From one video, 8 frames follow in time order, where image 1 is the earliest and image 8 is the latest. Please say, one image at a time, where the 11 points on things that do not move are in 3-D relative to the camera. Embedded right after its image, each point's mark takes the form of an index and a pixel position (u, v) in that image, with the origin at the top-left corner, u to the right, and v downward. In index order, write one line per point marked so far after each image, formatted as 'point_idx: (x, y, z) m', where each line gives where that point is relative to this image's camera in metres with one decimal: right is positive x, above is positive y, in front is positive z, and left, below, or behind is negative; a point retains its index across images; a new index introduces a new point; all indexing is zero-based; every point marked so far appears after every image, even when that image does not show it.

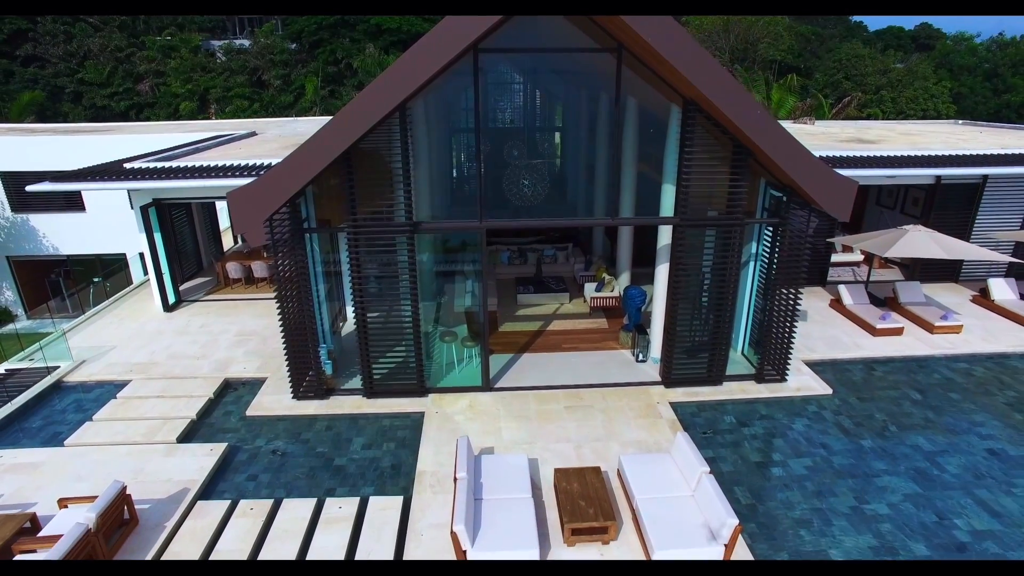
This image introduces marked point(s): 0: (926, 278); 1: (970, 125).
0: (+9.0, +0.2, +15.3) m
1: (+13.0, +4.6, +20.0) m
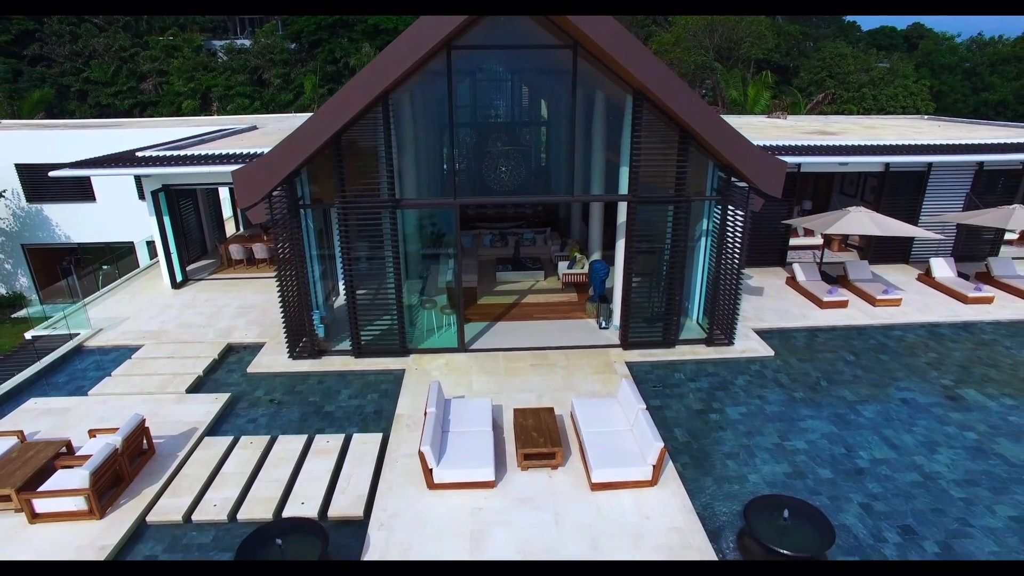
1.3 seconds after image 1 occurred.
0: (+8.6, +0.7, +16.5) m
1: (+12.6, +5.1, +21.2) m
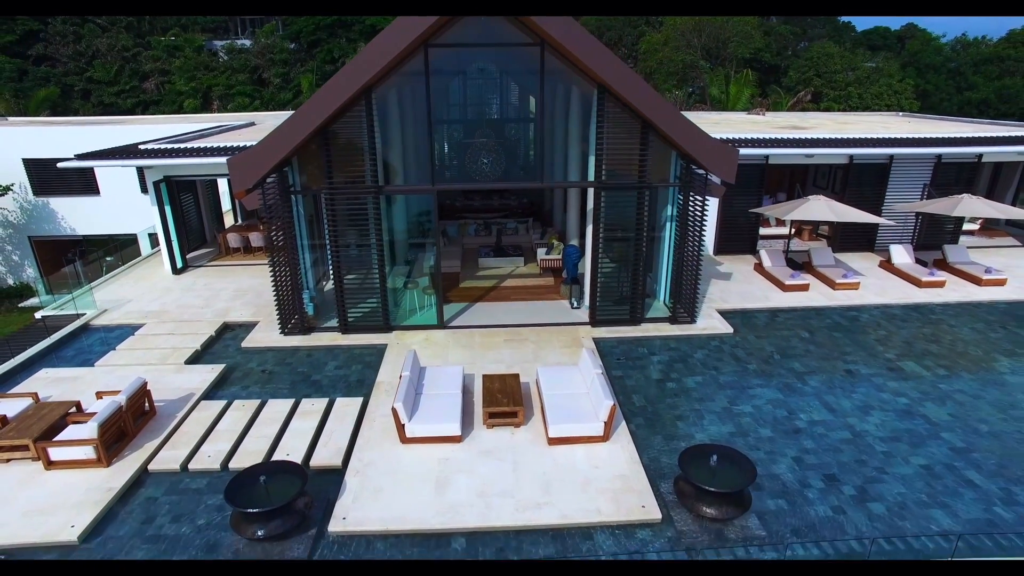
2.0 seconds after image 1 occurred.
0: (+8.2, +1.0, +17.3) m
1: (+12.2, +5.4, +22.0) m
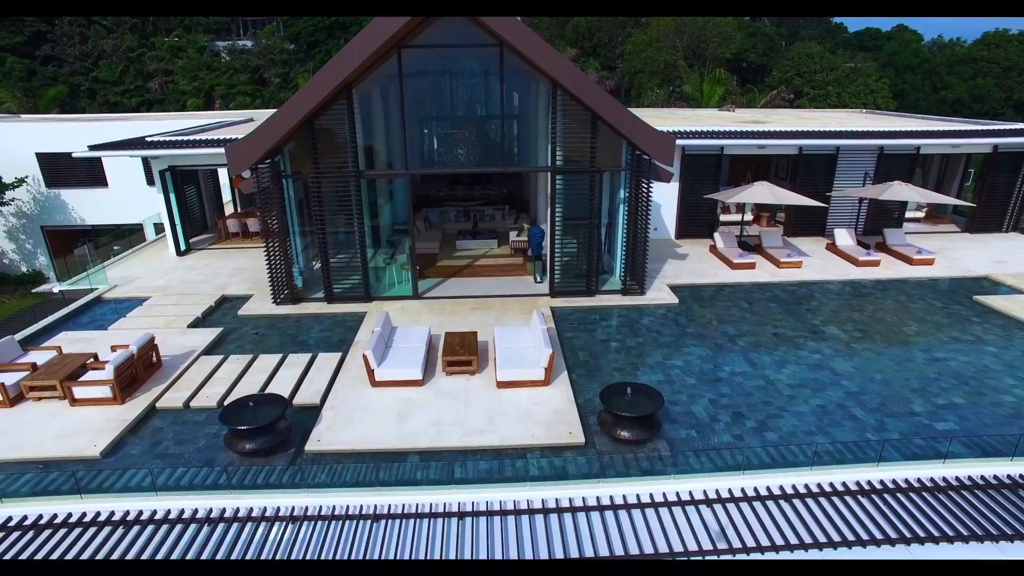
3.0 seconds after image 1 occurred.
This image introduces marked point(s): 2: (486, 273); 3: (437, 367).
0: (+7.6, +1.5, +18.8) m
1: (+11.6, +5.9, +23.4) m
2: (-0.6, +0.3, +15.4) m
3: (-1.1, -1.2, +10.5) m
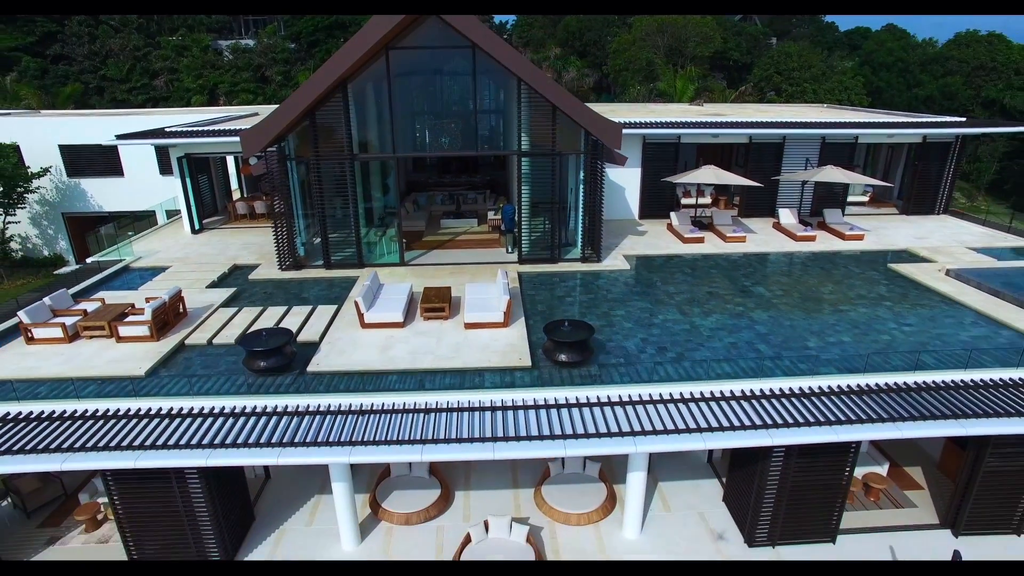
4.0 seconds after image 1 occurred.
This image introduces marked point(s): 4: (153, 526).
0: (+7.0, +2.2, +20.9) m
1: (+11.0, +6.6, +25.5) m
2: (-1.2, +1.0, +17.5) m
3: (-1.7, -0.5, +12.7) m
4: (-5.4, -3.5, +10.5) m
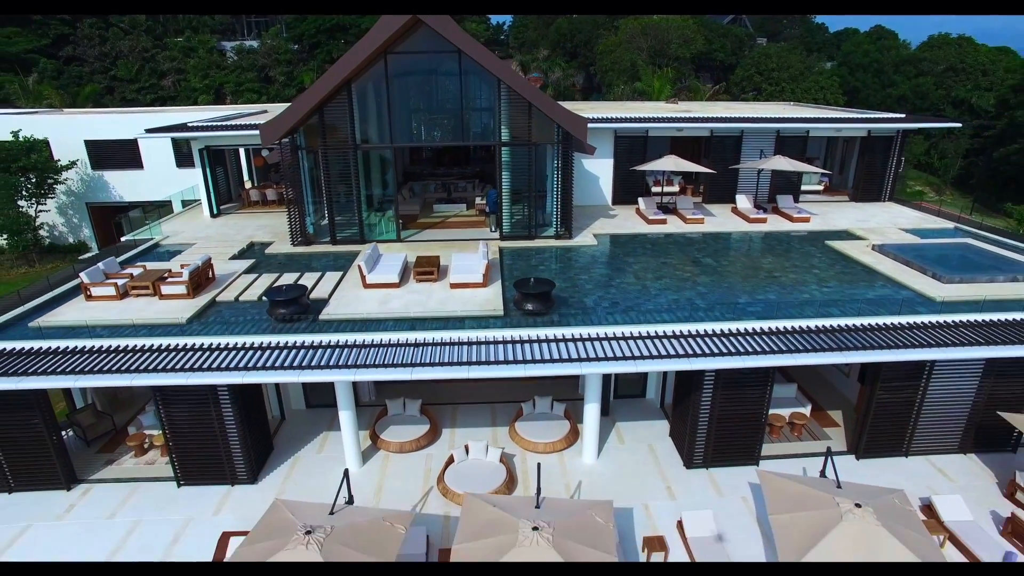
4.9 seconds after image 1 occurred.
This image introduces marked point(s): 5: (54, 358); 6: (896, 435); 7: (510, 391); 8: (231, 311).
0: (+6.5, +2.9, +23.2) m
1: (+10.5, +7.3, +27.8) m
2: (-1.6, +1.7, +19.8) m
3: (-2.2, +0.2, +15.0) m
4: (-5.8, -2.8, +12.8) m
5: (-7.5, -1.1, +11.6) m
6: (+7.4, -2.8, +13.6) m
7: (0.0, -2.4, +16.0) m
8: (-5.4, -0.5, +13.5) m
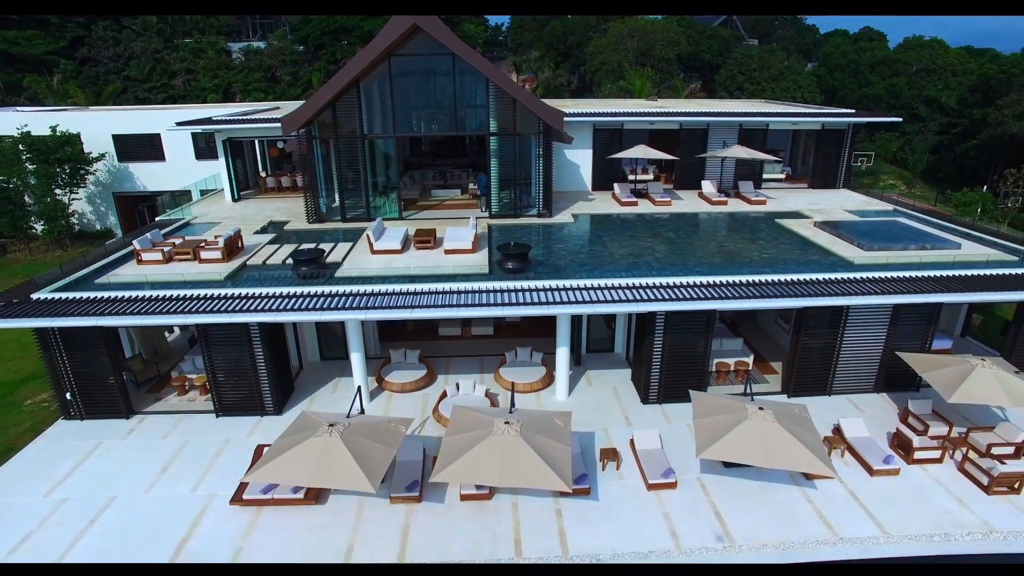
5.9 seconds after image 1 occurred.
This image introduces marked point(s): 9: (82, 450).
0: (+6.2, +3.7, +25.7) m
1: (+10.2, +8.1, +30.4) m
2: (-2.0, +2.5, +22.4) m
3: (-2.5, +1.0, +17.6) m
4: (-6.2, -2.0, +15.4) m
5: (-7.9, -0.3, +14.2) m
6: (+7.1, -2.0, +16.2) m
7: (-0.4, -1.5, +18.6) m
8: (-5.8, +0.4, +16.1) m
9: (-8.7, -3.3, +14.2) m
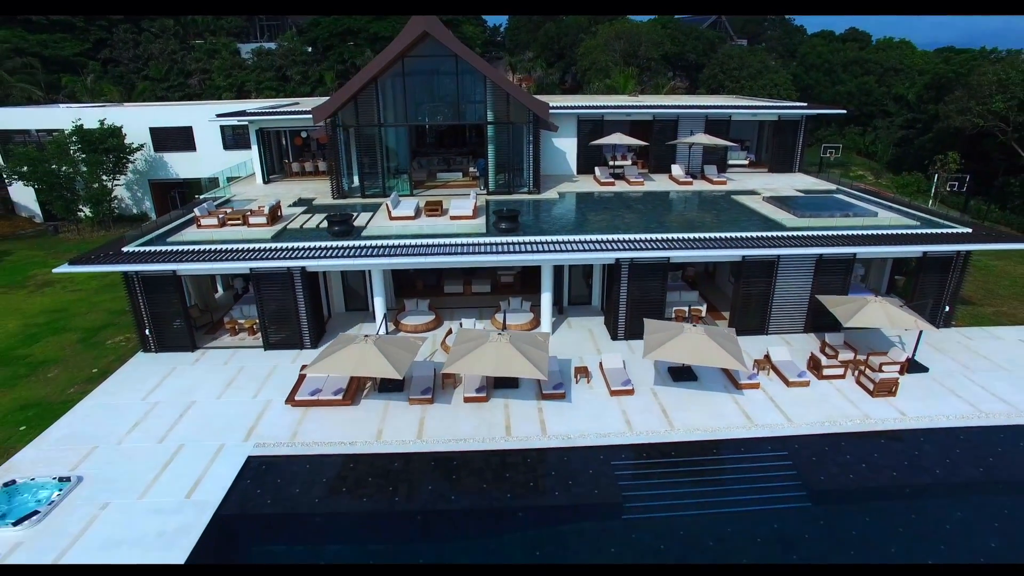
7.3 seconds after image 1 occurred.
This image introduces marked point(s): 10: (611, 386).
0: (+6.0, +4.9, +29.4) m
1: (+10.0, +9.3, +34.0) m
2: (-2.2, +3.7, +26.0) m
3: (-2.7, +2.2, +21.2) m
4: (-6.4, -0.9, +19.0) m
5: (-8.1, +0.8, +17.8) m
6: (+6.9, -0.8, +19.8) m
7: (-0.6, -0.4, +22.2) m
8: (-5.9, +1.5, +19.7) m
9: (-8.9, -2.2, +17.8) m
10: (+2.3, -2.3, +16.7) m
